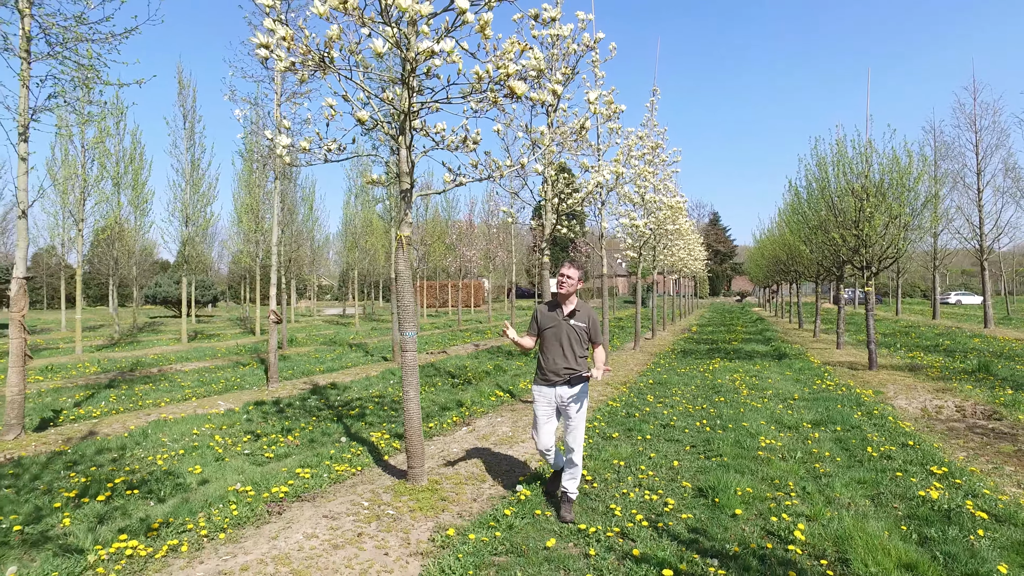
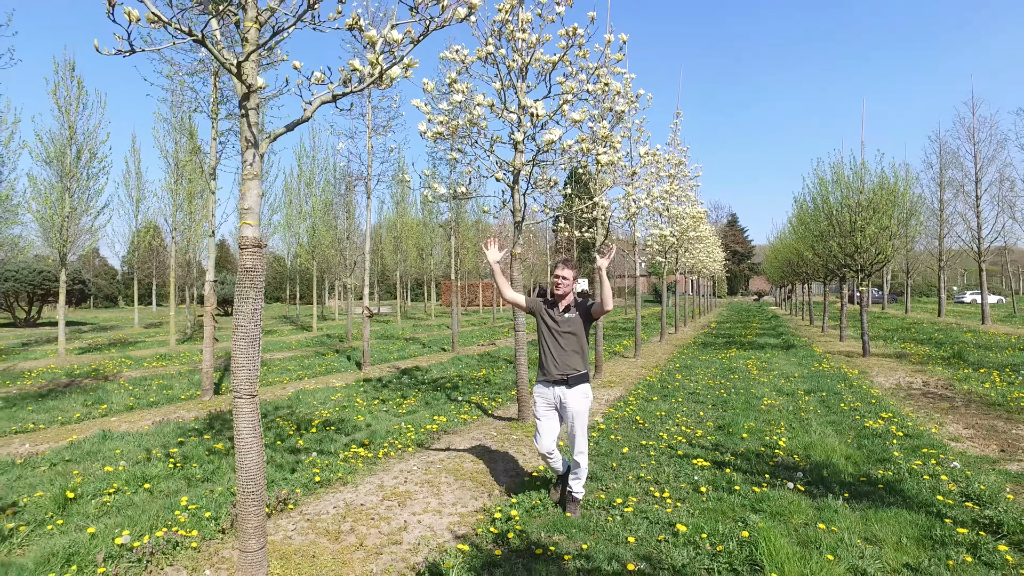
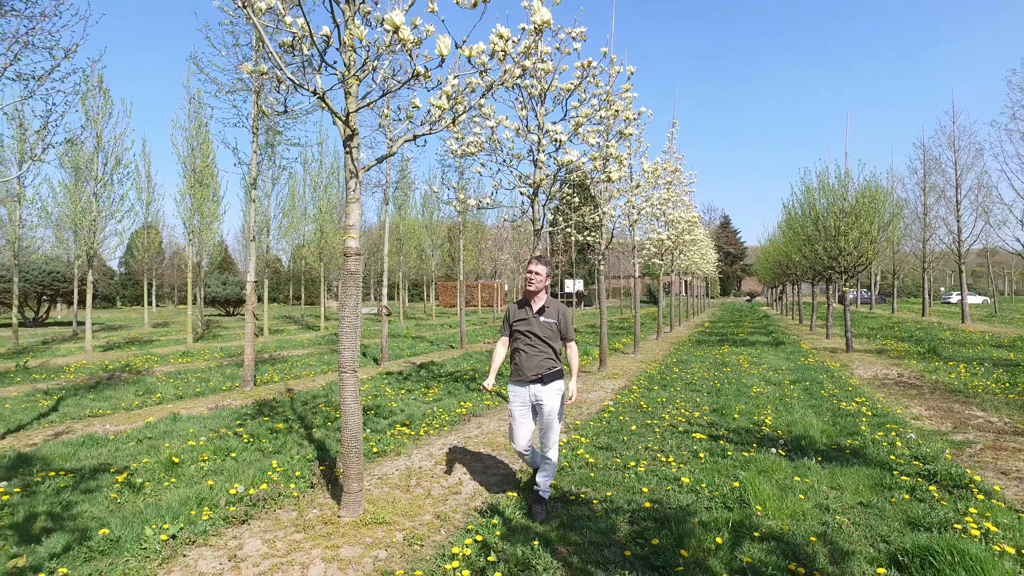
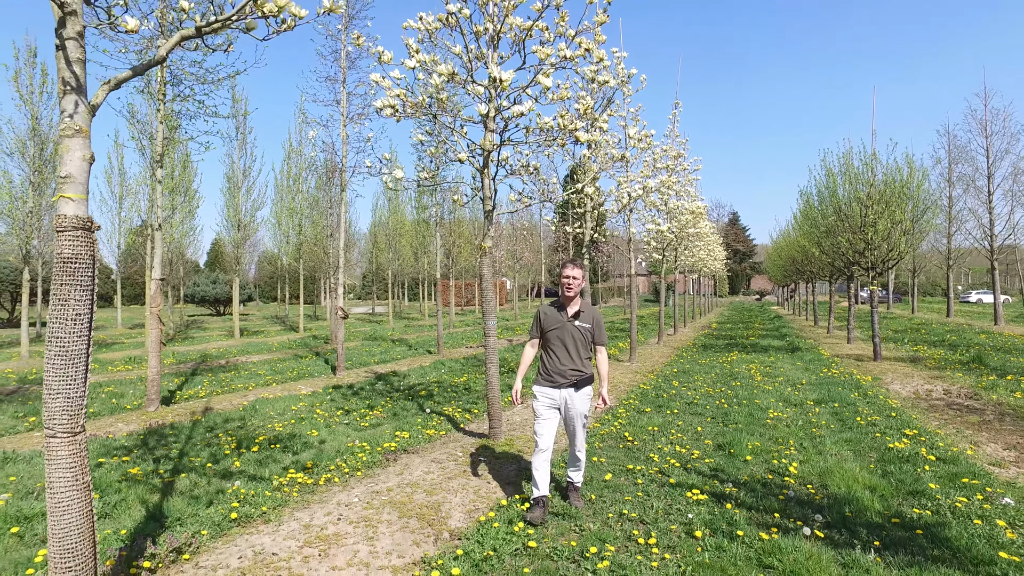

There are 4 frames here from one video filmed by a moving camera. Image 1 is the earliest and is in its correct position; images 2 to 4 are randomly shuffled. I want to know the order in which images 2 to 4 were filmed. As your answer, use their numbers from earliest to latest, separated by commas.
4, 2, 3
